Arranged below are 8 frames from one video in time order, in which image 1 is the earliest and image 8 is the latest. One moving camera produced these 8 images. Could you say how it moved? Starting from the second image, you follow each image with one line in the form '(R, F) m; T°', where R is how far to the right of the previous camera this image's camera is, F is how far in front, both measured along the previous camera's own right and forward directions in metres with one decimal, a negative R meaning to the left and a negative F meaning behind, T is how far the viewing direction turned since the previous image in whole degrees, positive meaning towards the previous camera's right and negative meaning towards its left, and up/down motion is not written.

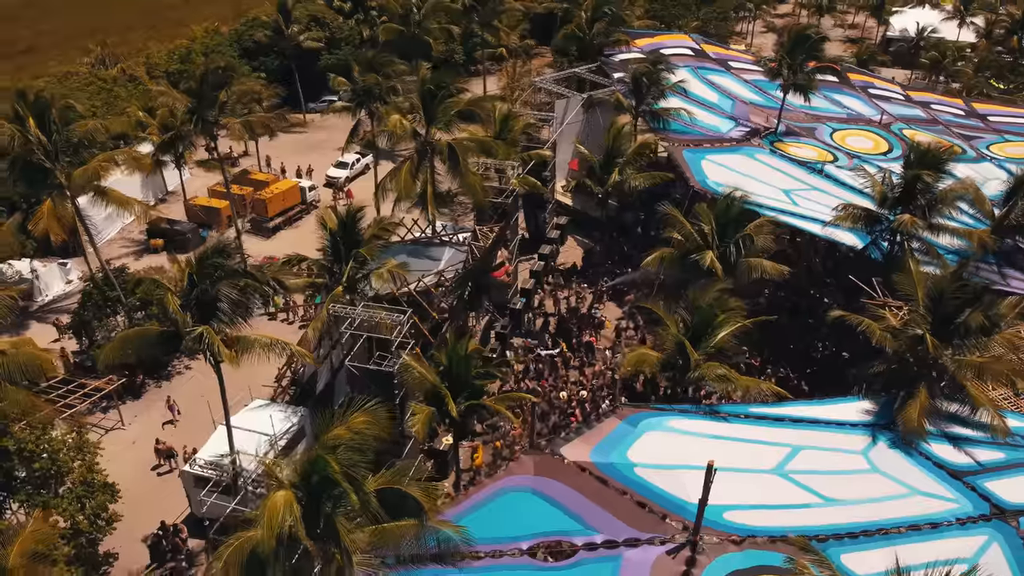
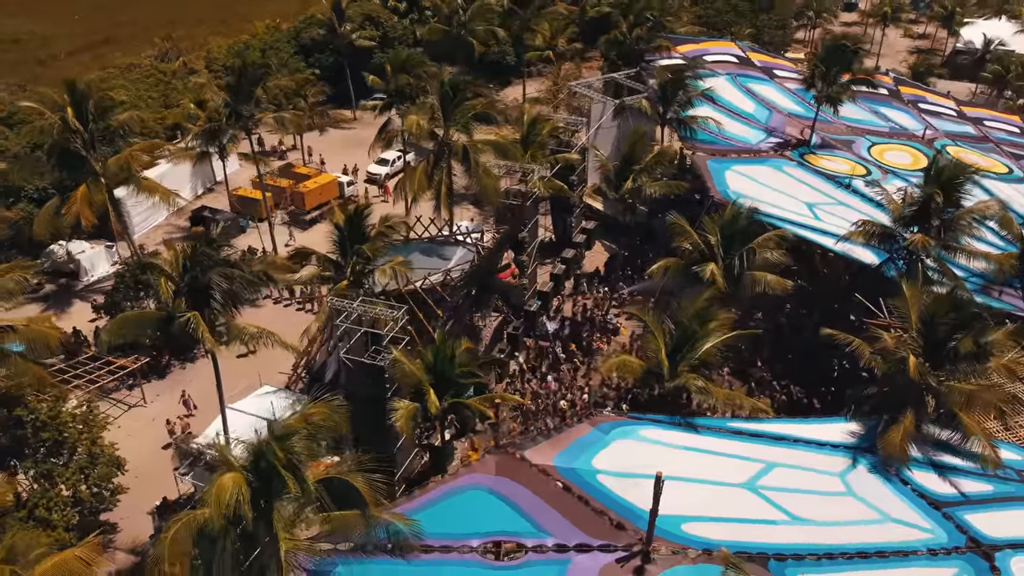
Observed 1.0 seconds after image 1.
(+2.0, -0.2) m; -4°
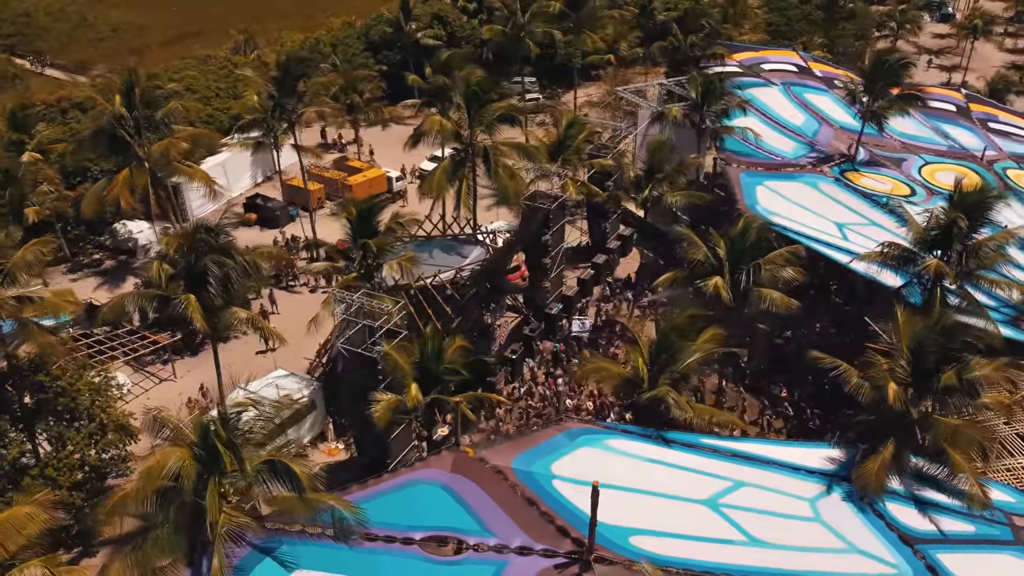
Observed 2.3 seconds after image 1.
(+2.5, -0.1) m; -6°
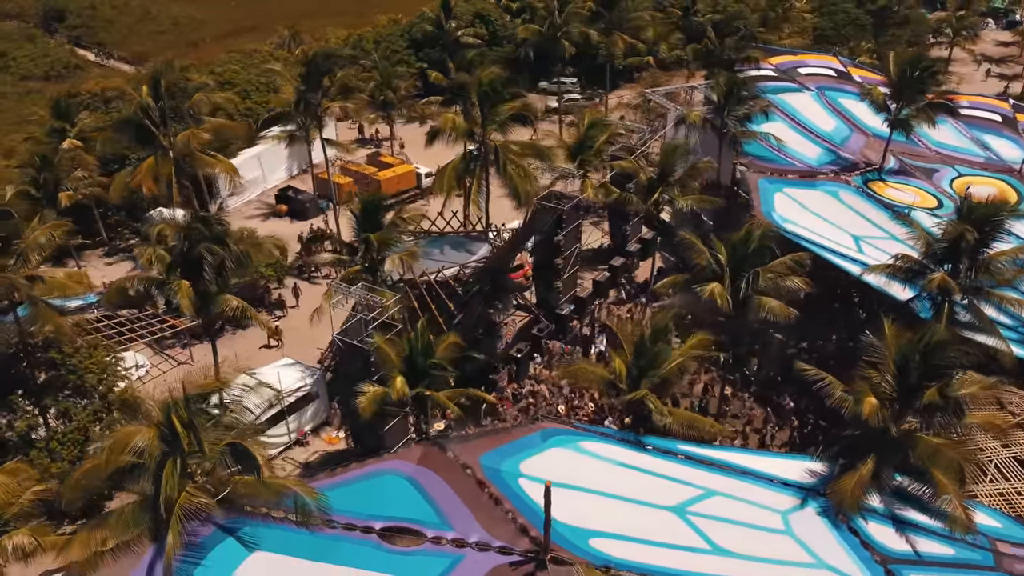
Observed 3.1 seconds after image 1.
(+1.7, 0.0) m; -4°
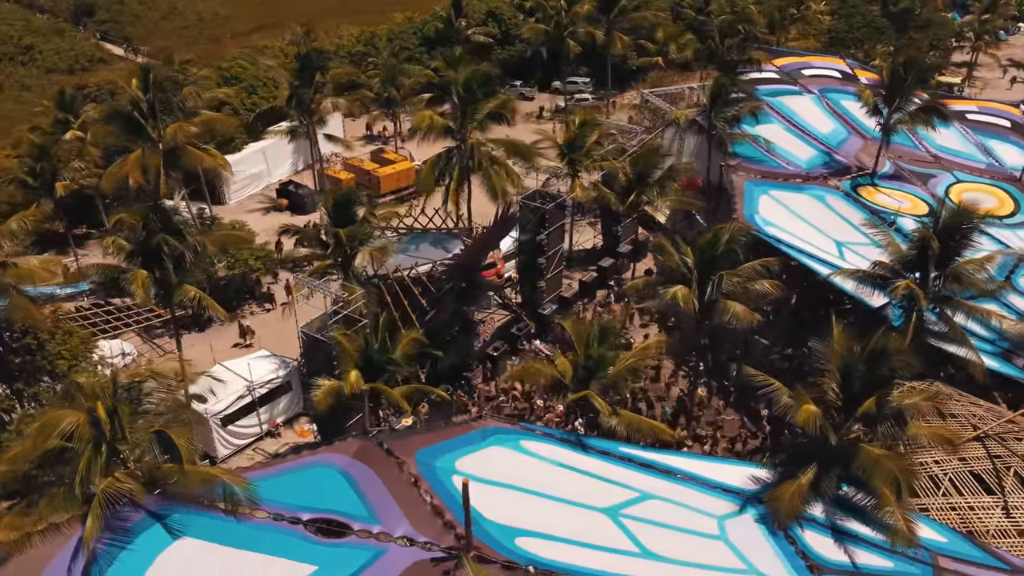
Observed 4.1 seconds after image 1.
(+2.1, +0.1) m; -2°
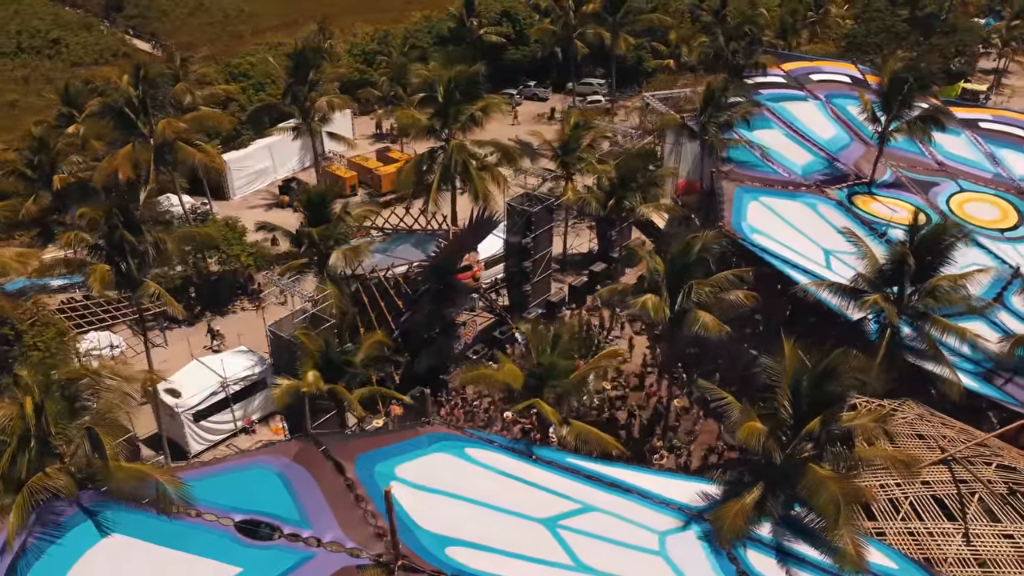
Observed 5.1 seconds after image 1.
(+1.9, +0.3) m; -2°
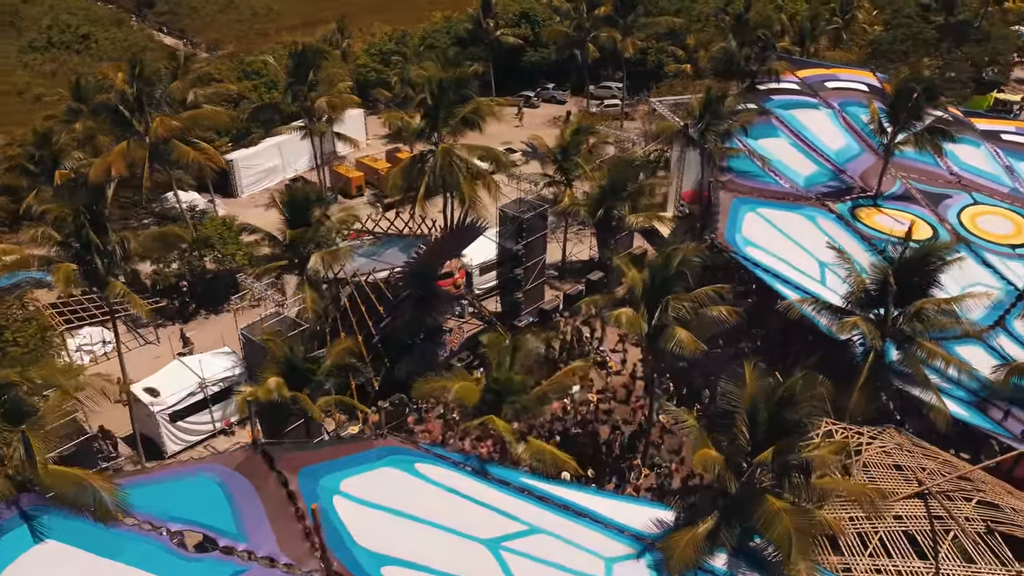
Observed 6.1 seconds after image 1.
(+1.7, +0.6) m; -2°
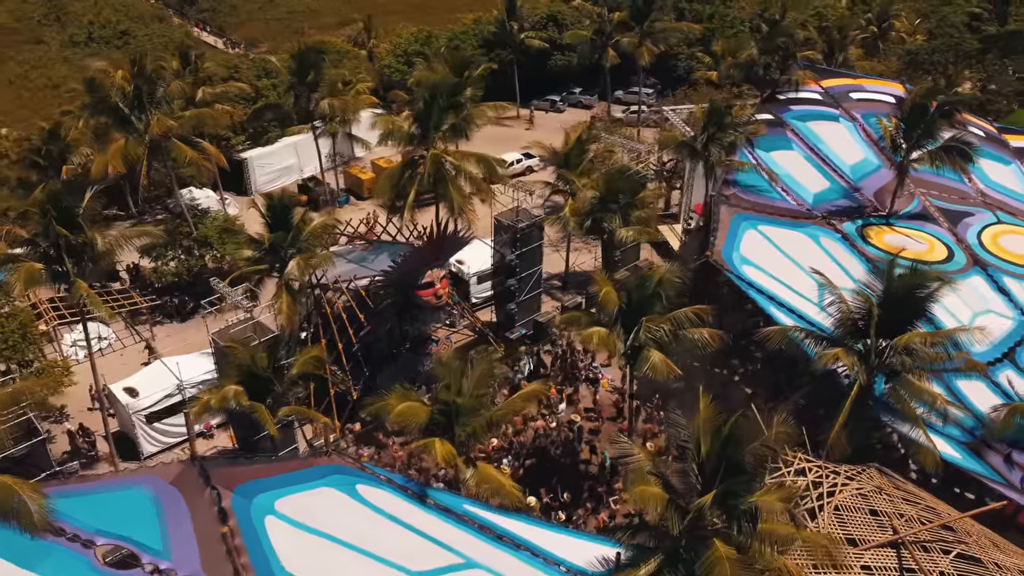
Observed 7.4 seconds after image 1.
(+2.0, +0.9) m; -3°
